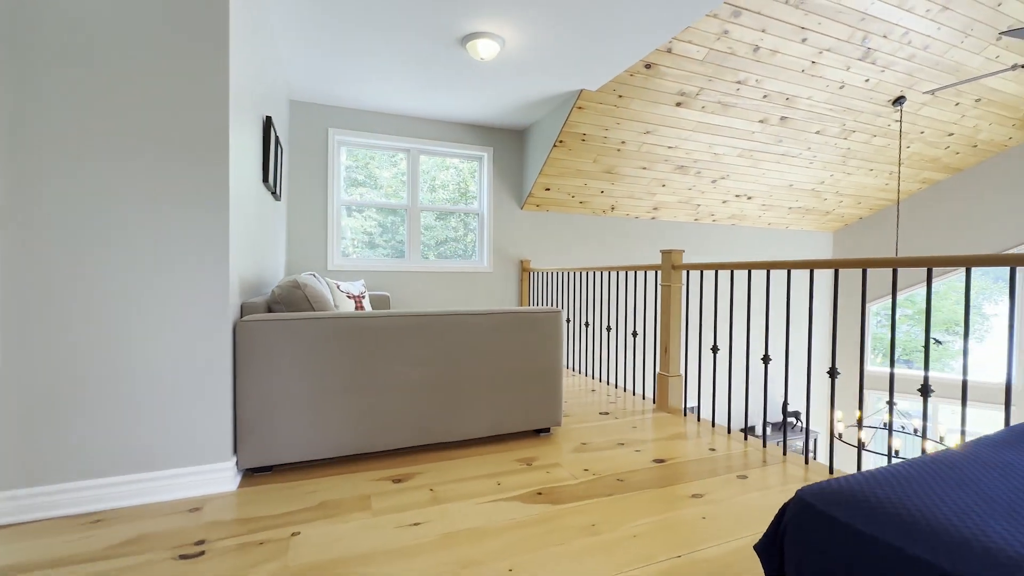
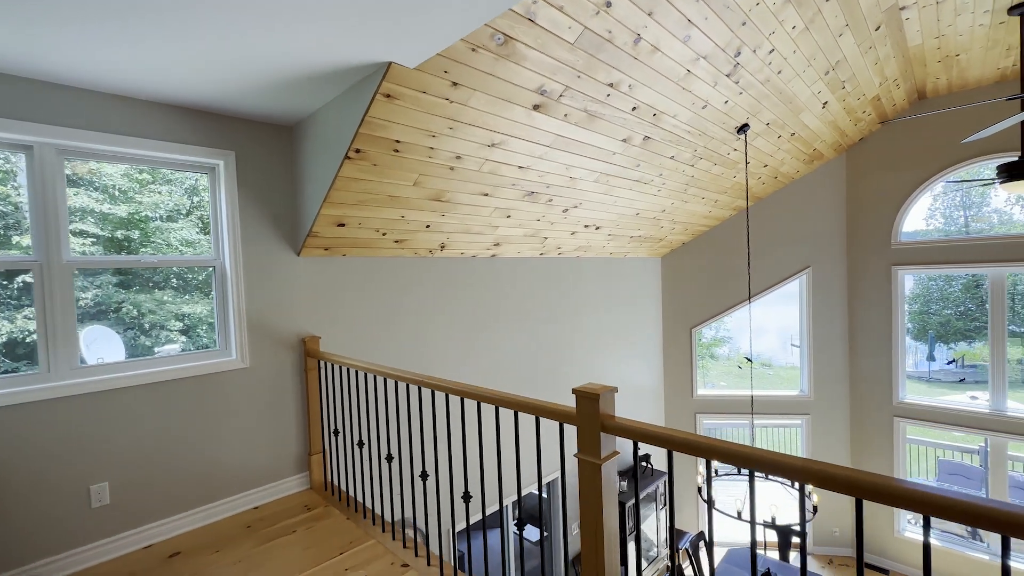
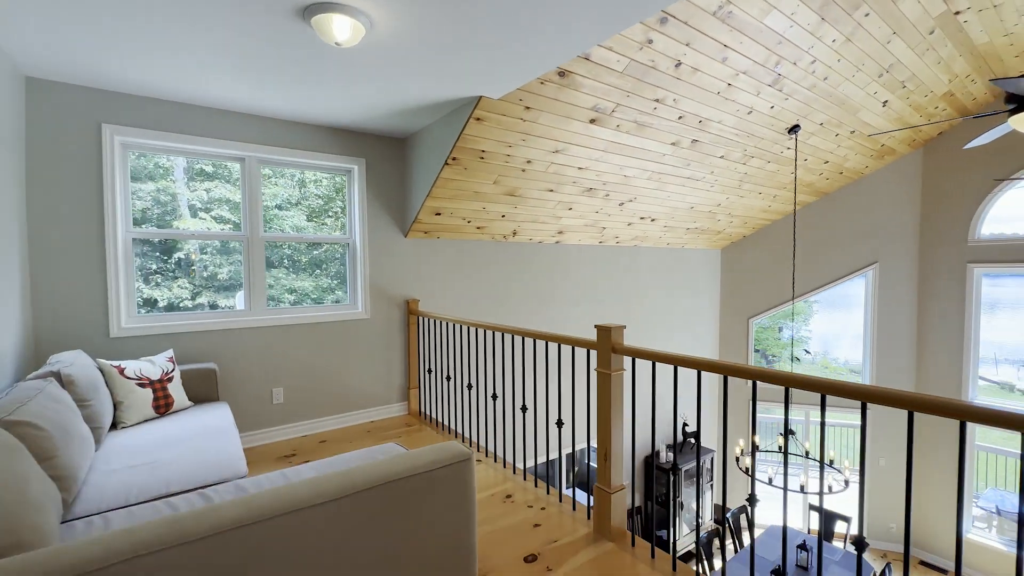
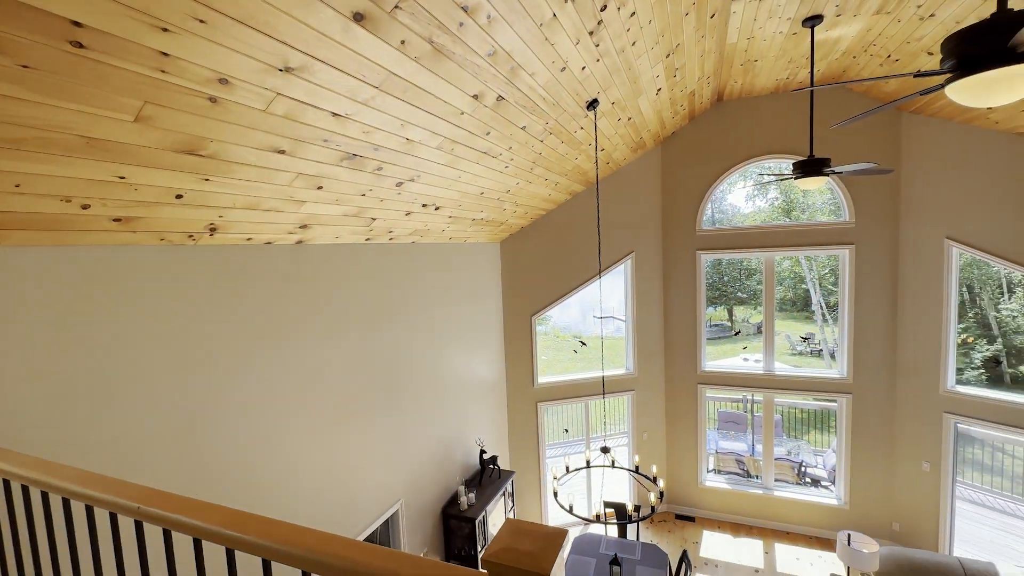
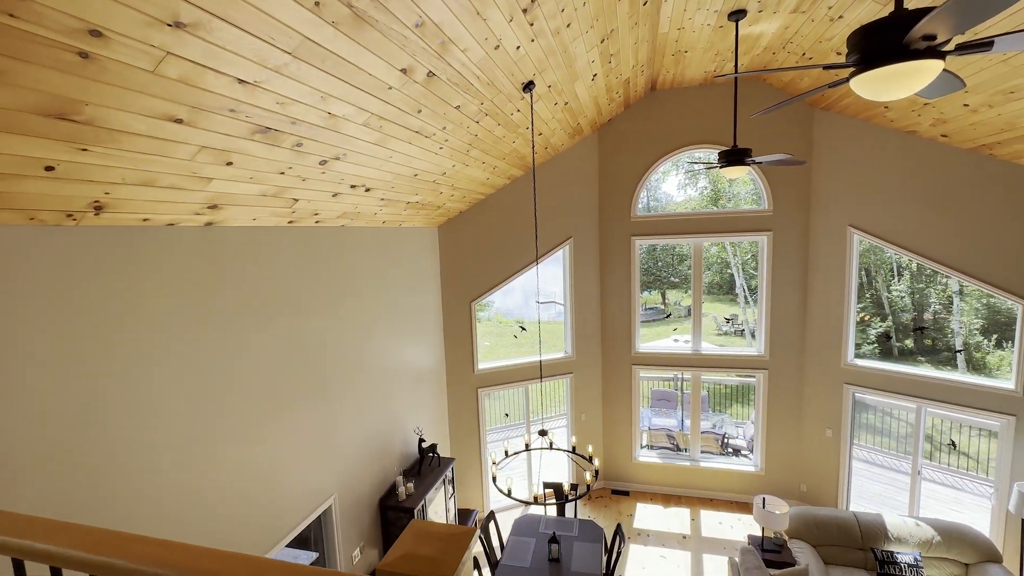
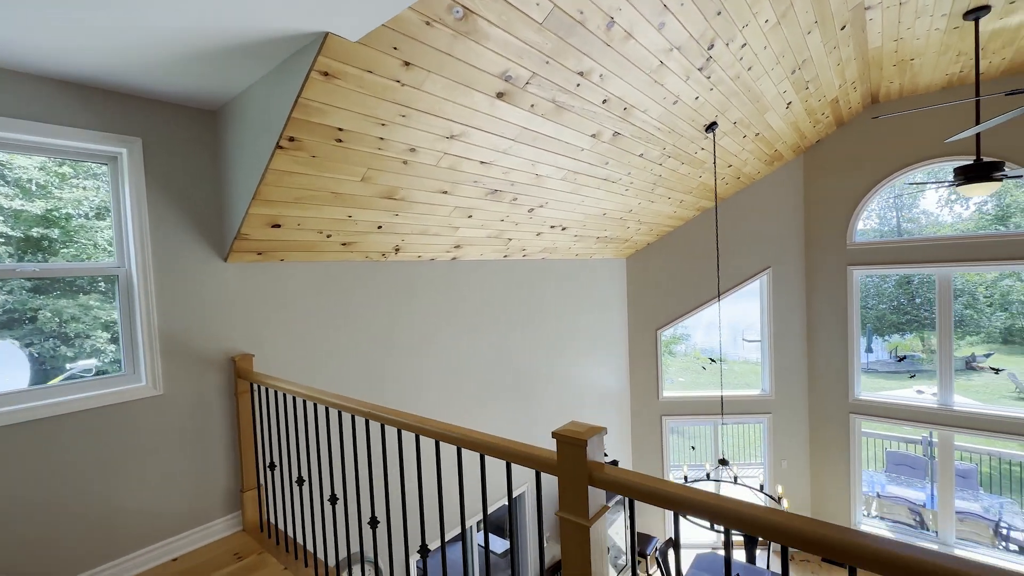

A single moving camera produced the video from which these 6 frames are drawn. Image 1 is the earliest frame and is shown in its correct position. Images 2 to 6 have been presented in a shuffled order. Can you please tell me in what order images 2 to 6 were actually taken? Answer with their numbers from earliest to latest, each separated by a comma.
3, 2, 6, 4, 5
